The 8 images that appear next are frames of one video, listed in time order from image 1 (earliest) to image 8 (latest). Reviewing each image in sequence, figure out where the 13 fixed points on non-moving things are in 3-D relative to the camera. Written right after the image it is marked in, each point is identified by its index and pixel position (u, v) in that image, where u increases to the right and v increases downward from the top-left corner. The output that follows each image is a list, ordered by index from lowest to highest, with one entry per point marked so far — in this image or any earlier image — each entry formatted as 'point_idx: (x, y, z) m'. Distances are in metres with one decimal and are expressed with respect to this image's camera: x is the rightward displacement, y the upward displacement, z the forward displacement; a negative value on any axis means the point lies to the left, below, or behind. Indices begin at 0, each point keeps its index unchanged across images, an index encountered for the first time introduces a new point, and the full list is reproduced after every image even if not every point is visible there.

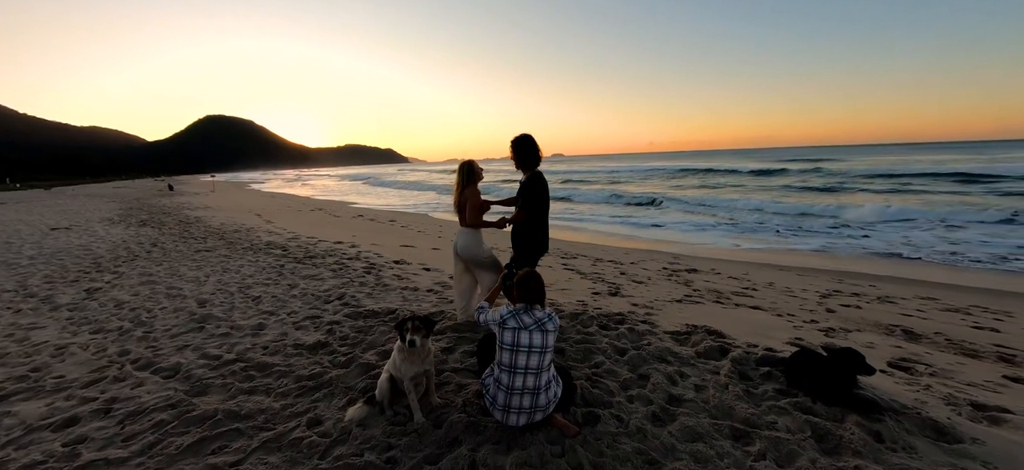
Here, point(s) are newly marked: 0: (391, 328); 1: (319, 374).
0: (-1.1, -0.9, +3.7) m
1: (-1.5, -1.0, +3.0) m
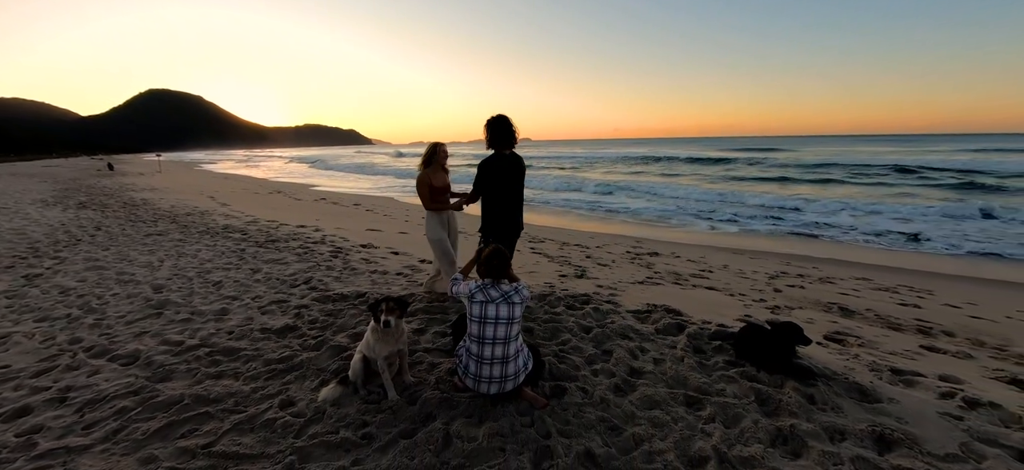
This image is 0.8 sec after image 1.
0: (-1.4, -0.7, +3.7) m
1: (-1.7, -0.9, +2.9) m
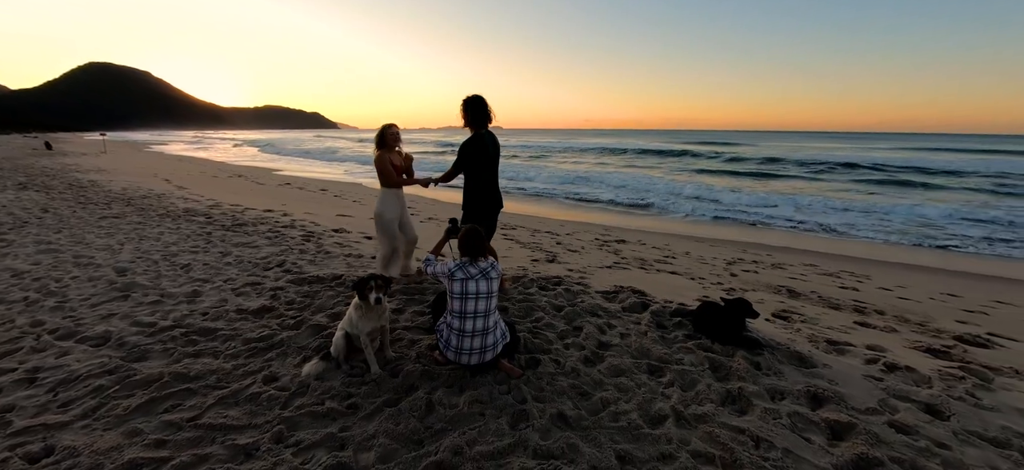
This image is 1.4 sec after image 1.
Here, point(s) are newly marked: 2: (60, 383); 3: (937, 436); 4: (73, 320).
0: (-1.6, -0.6, +3.7) m
1: (-1.9, -0.8, +3.0) m
2: (-2.8, -0.9, +2.4) m
3: (+2.5, -1.2, +2.3) m
4: (-3.5, -0.7, +3.1) m
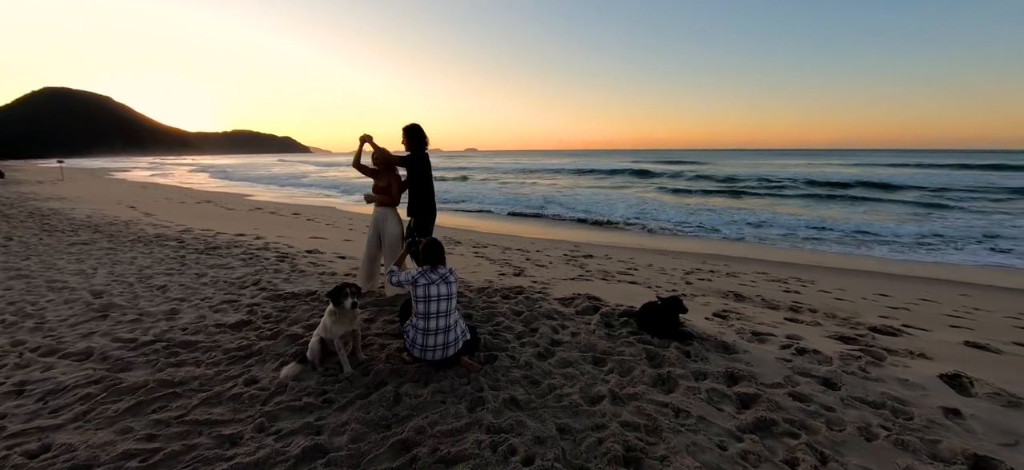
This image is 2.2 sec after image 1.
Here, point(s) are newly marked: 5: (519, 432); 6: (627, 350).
0: (-2.0, -0.7, +4.0) m
1: (-2.2, -0.9, +3.2) m
2: (-3.1, -1.1, +2.6) m
3: (+2.2, -1.2, +2.8) m
4: (-3.8, -0.9, +3.3) m
5: (0.0, -1.2, +2.3) m
6: (+1.0, -1.0, +3.3) m
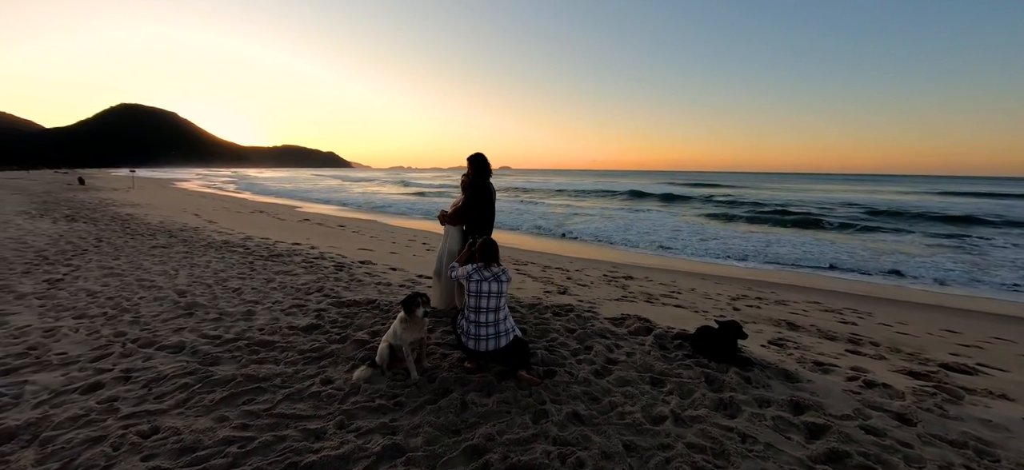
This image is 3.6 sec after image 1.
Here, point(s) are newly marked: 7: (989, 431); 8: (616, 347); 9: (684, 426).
0: (-1.5, -0.8, +4.2) m
1: (-1.7, -1.0, +3.4) m
2: (-2.7, -1.1, +2.9) m
3: (+2.6, -1.4, +2.6) m
4: (-3.4, -0.9, +3.6) m
5: (+0.4, -1.3, +2.3) m
6: (+1.5, -1.2, +3.3) m
7: (+3.4, -1.4, +2.8) m
8: (+1.0, -1.1, +3.7) m
9: (+1.2, -1.3, +2.6) m
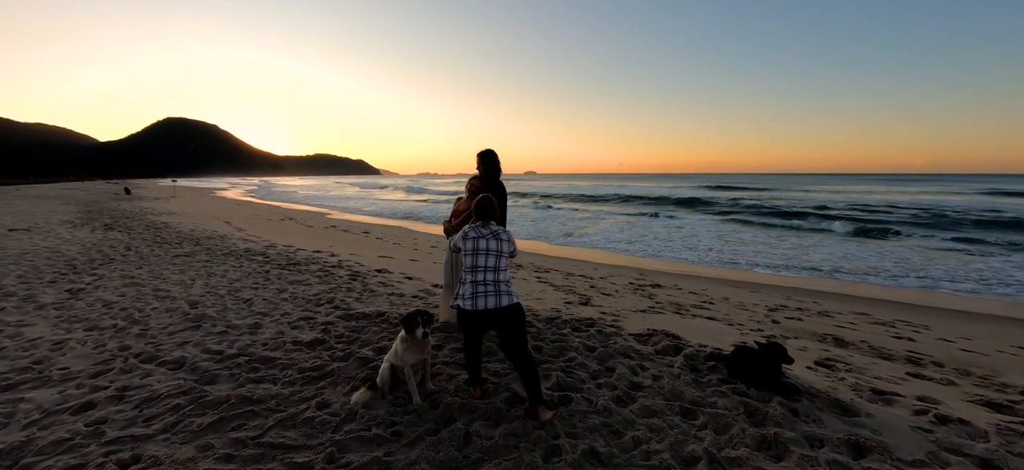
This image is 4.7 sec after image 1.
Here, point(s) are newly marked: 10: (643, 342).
0: (-1.3, -0.9, +4.0) m
1: (-1.6, -1.1, +3.2) m
2: (-2.6, -1.2, +2.8) m
3: (+2.7, -1.4, +2.2) m
4: (-3.2, -1.0, +3.5) m
5: (+0.5, -1.3, +2.0) m
6: (+1.5, -1.2, +2.9) m
7: (+3.5, -1.5, +2.3) m
8: (+1.1, -1.2, +3.4) m
9: (+1.2, -1.4, +2.2) m
10: (+1.3, -1.1, +4.0) m
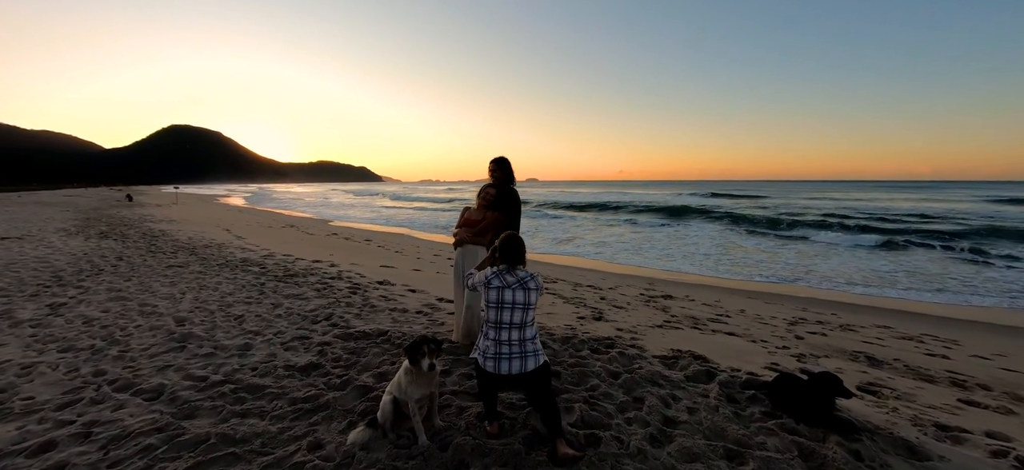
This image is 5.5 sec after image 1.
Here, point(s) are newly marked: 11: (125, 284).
0: (-1.2, -1.1, +3.6) m
1: (-1.5, -1.2, +2.9) m
2: (-2.5, -1.3, +2.4) m
3: (+2.8, -1.5, +1.8) m
4: (-3.1, -1.1, +3.2) m
5: (+0.6, -1.4, +1.7) m
6: (+1.7, -1.3, +2.5) m
7: (+3.6, -1.6, +1.9) m
8: (+1.2, -1.3, +3.0) m
9: (+1.3, -1.4, +1.9) m
10: (+1.5, -1.2, +3.6) m
11: (-5.4, -0.7, +5.4) m
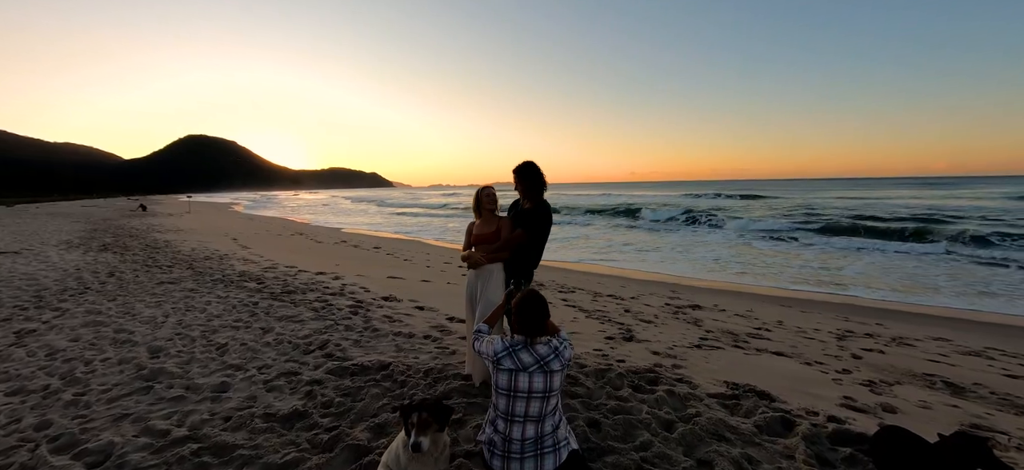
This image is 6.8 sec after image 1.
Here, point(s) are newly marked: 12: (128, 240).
0: (-1.0, -1.2, +3.0) m
1: (-1.3, -1.3, +2.3) m
2: (-2.3, -1.4, +1.8) m
3: (+3.0, -1.6, +1.1) m
4: (-2.9, -1.3, +2.6) m
5: (+0.7, -1.5, +1.0) m
6: (+1.8, -1.4, +1.9) m
7: (+3.8, -1.6, +1.2) m
8: (+1.4, -1.4, +2.3) m
9: (+1.5, -1.5, +1.2) m
10: (+1.7, -1.3, +2.9) m
11: (-5.1, -0.9, +4.9) m
12: (-11.3, -0.2, +11.5) m
